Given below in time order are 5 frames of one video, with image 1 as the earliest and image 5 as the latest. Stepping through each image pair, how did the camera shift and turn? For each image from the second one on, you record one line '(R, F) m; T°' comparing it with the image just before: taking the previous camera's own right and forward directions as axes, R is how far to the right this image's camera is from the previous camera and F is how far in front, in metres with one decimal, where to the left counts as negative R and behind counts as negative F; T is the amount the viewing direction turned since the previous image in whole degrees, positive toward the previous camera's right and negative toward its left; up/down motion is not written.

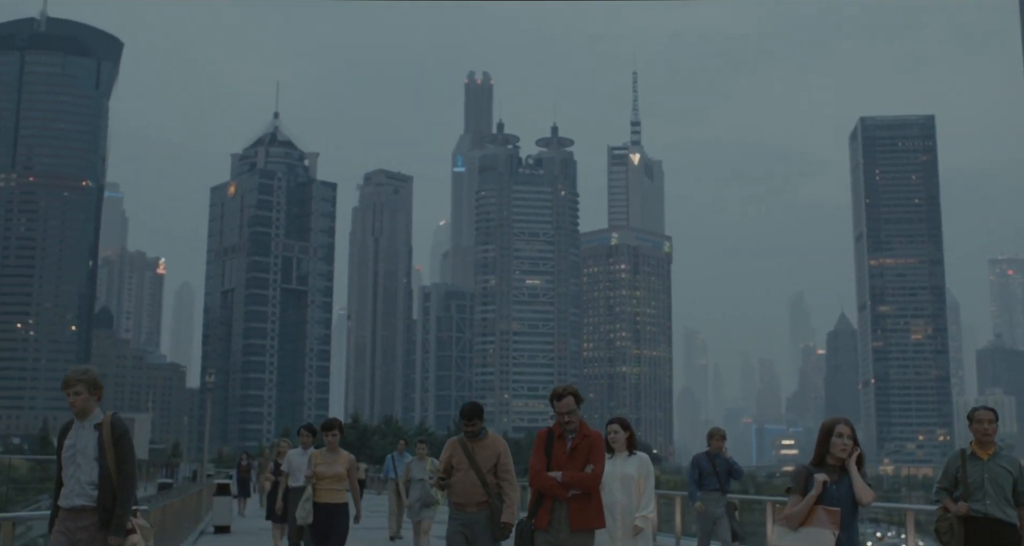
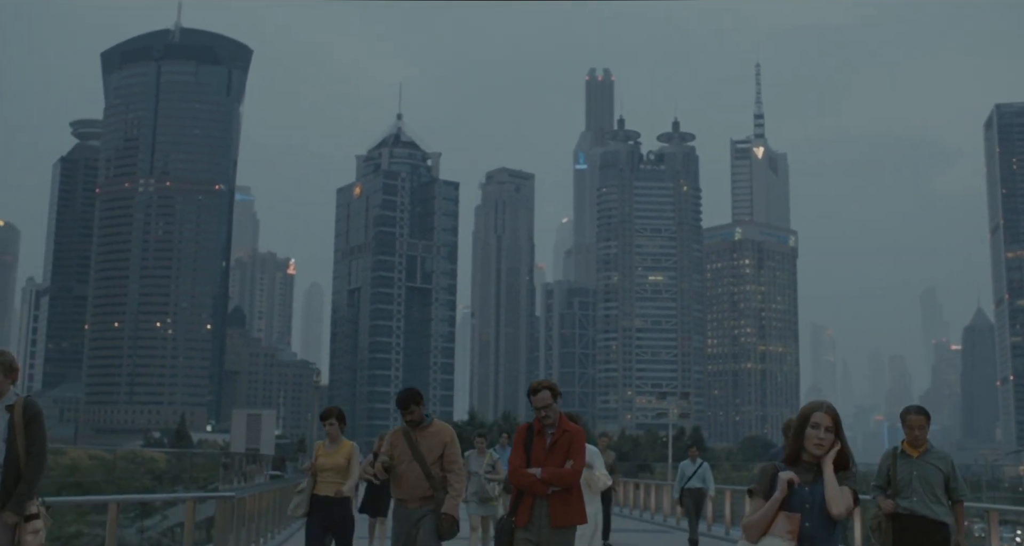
(+0.3, -0.1) m; -6°
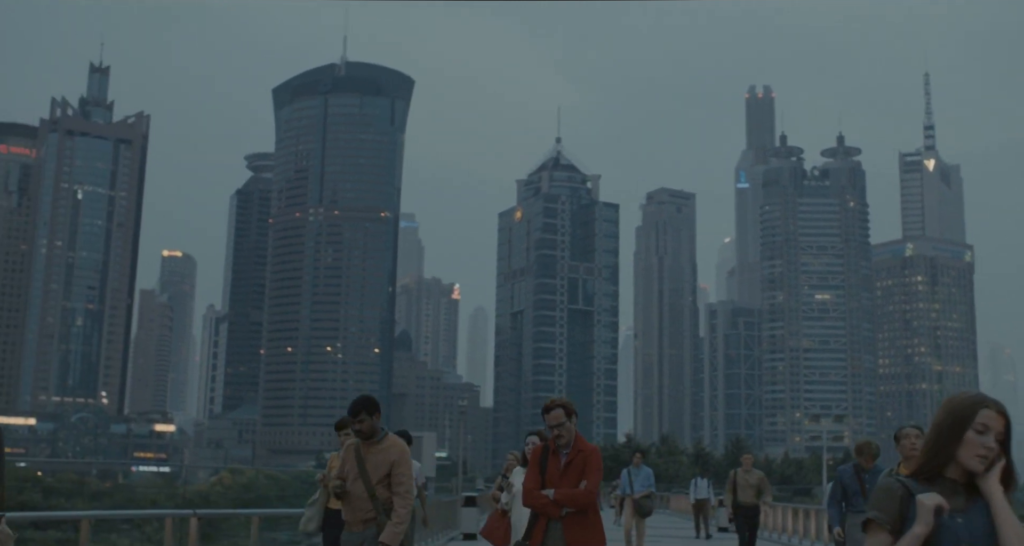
(+0.4, -0.4) m; -8°
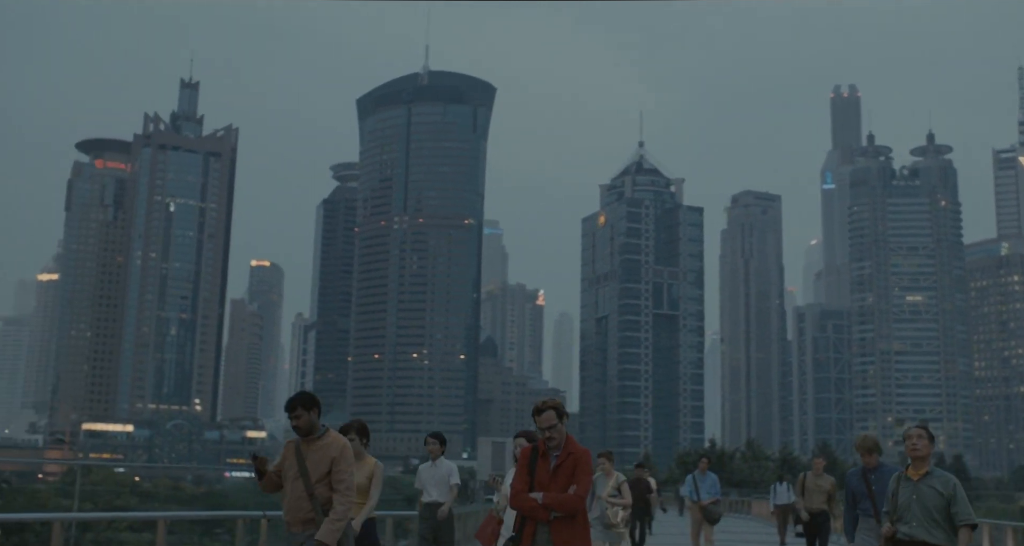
(+0.2, -0.1) m; -4°
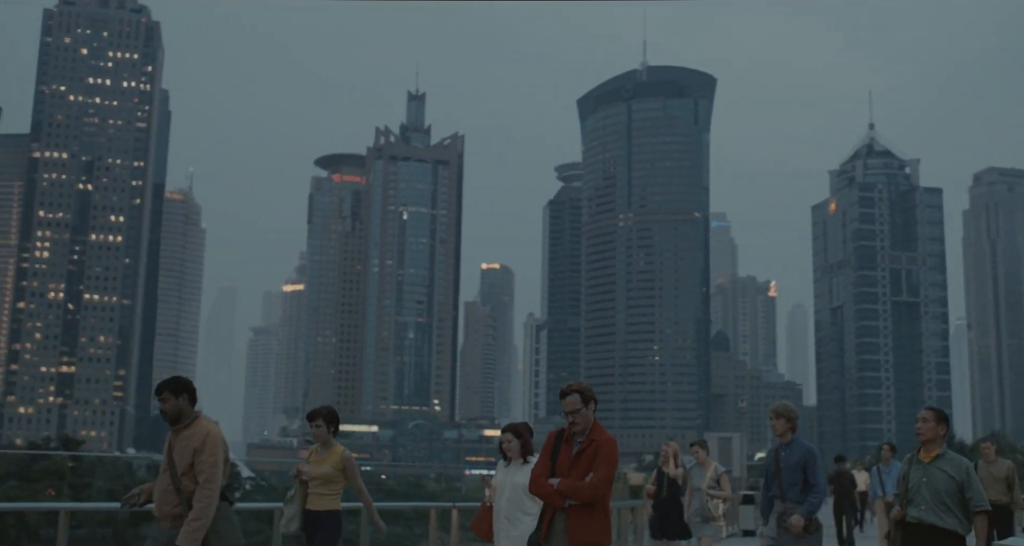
(+0.6, -0.6) m; -12°
